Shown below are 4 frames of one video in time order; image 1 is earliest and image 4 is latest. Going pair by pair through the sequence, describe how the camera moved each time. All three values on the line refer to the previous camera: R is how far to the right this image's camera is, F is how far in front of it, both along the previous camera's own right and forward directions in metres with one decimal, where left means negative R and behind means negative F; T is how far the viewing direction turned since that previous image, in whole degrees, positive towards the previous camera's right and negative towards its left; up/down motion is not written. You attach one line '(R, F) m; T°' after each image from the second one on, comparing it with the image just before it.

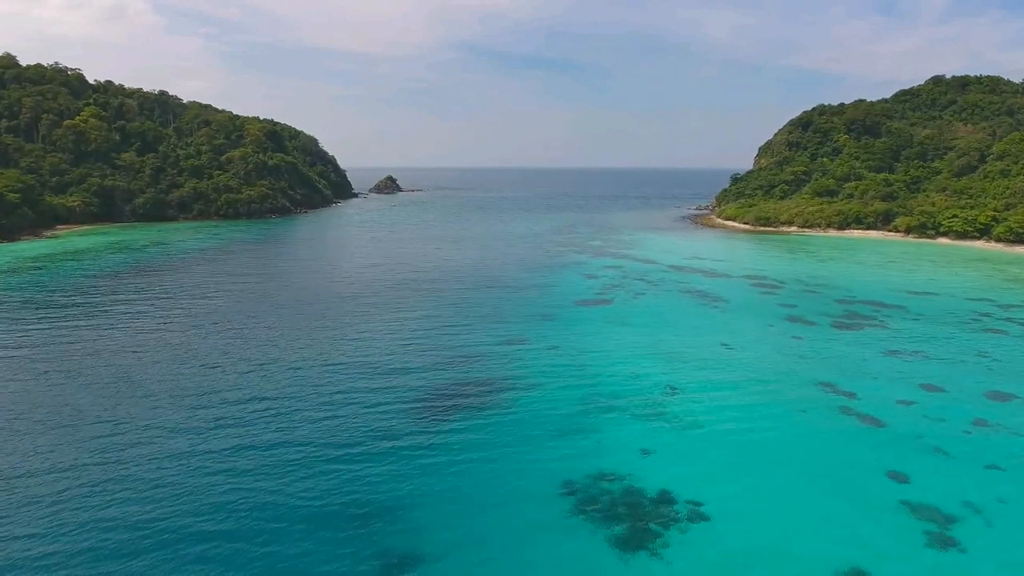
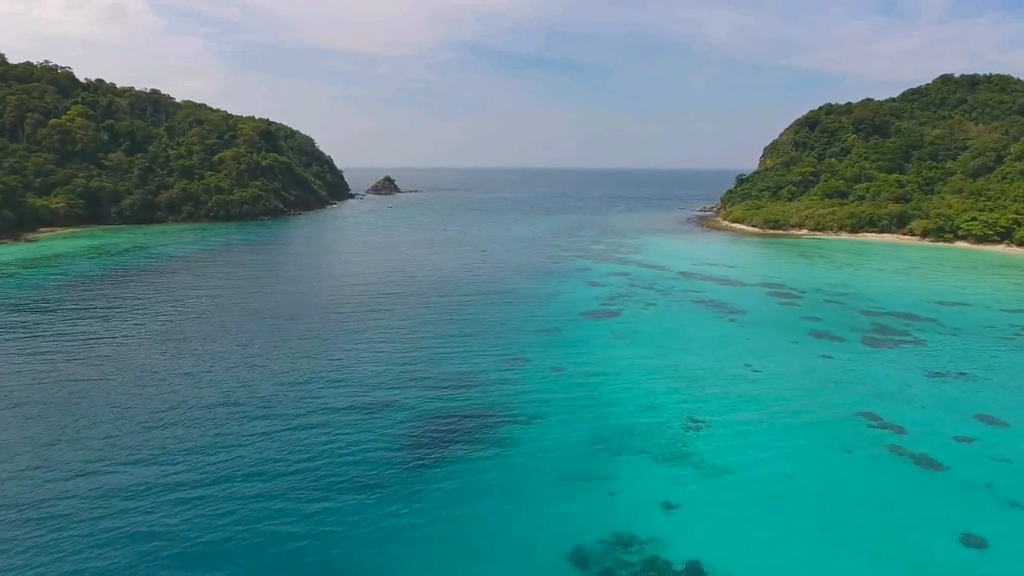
(0.0, +2.6) m; 0°
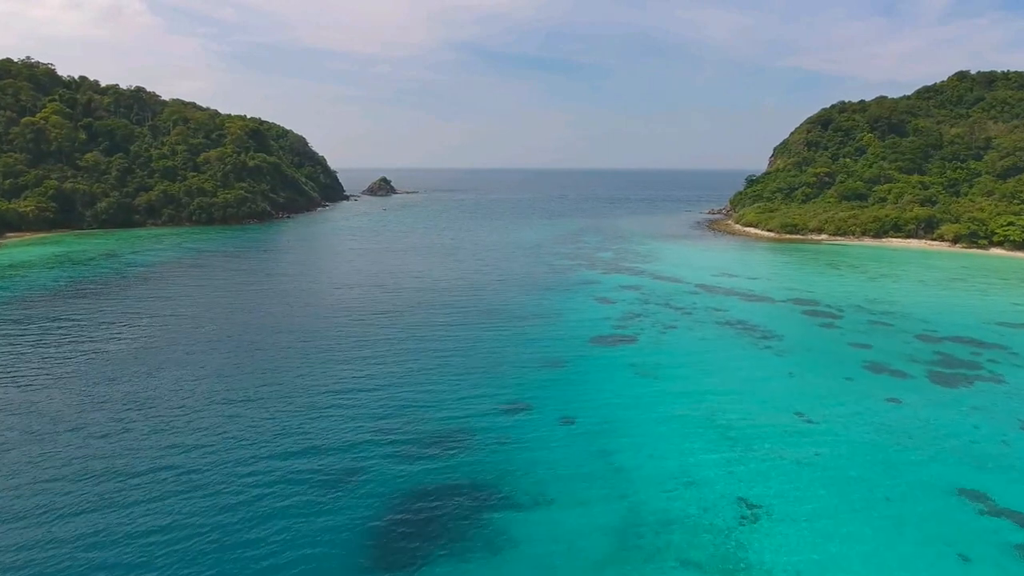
(+0.1, +4.4) m; 0°
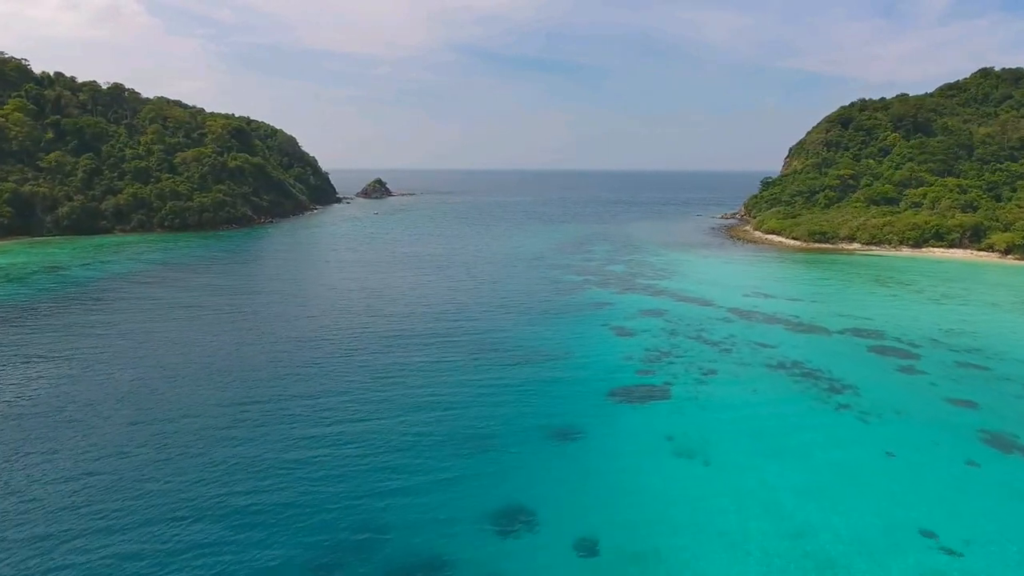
(+0.1, +6.0) m; 0°
